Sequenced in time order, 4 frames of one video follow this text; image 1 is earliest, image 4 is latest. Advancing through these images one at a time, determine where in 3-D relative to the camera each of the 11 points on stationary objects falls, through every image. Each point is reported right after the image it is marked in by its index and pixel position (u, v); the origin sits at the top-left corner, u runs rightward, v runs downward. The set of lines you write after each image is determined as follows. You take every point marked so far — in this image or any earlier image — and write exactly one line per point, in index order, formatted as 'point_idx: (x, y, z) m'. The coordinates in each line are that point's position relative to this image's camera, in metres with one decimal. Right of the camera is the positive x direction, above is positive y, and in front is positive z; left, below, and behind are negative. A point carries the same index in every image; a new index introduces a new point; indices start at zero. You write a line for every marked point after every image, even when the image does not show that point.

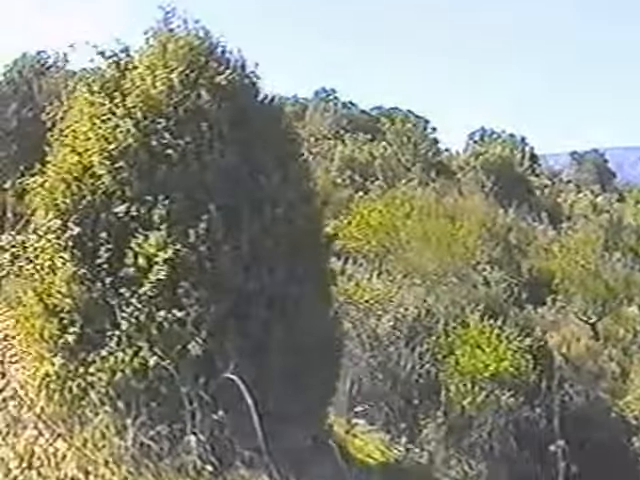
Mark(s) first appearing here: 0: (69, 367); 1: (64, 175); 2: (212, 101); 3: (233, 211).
0: (-2.4, -1.2, +11.8) m
1: (-2.5, +0.6, +12.0) m
2: (-1.0, +1.3, +11.8) m
3: (-0.8, +0.3, +11.7) m
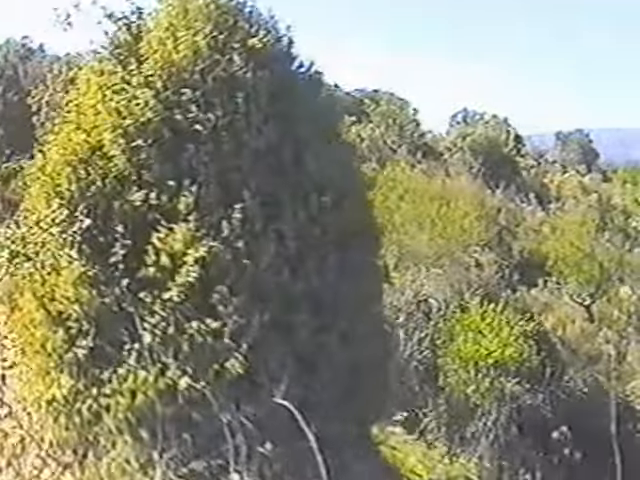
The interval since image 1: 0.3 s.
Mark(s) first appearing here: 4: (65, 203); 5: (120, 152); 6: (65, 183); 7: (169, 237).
0: (-1.9, -1.1, +9.8) m
1: (-2.0, +0.7, +10.0) m
2: (-0.6, +1.4, +9.9) m
3: (-0.3, +0.3, +9.7) m
4: (-2.0, +0.3, +10.0) m
5: (-1.6, +0.7, +9.8) m
6: (-2.0, +0.5, +10.0) m
7: (-1.1, 0.0, +9.5) m
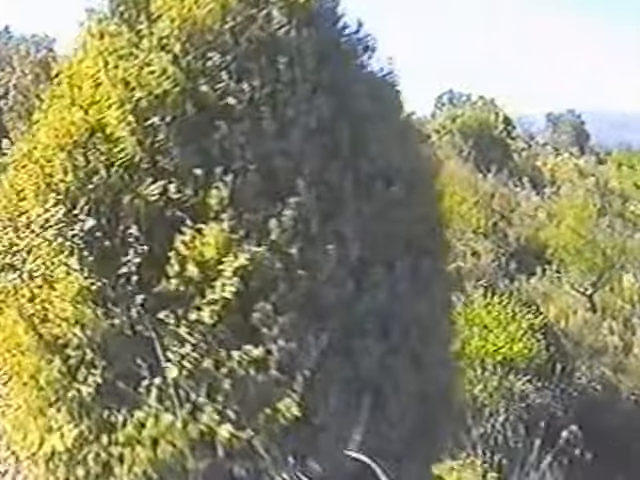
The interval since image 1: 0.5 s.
0: (-1.5, -1.2, +7.8) m
1: (-1.6, +0.6, +7.9) m
2: (-0.2, +1.4, +7.8) m
3: (+0.1, +0.3, +7.7) m
4: (-1.6, +0.3, +7.9) m
5: (-1.2, +0.7, +7.7) m
6: (-1.6, +0.4, +7.9) m
7: (-0.7, 0.0, +7.4) m
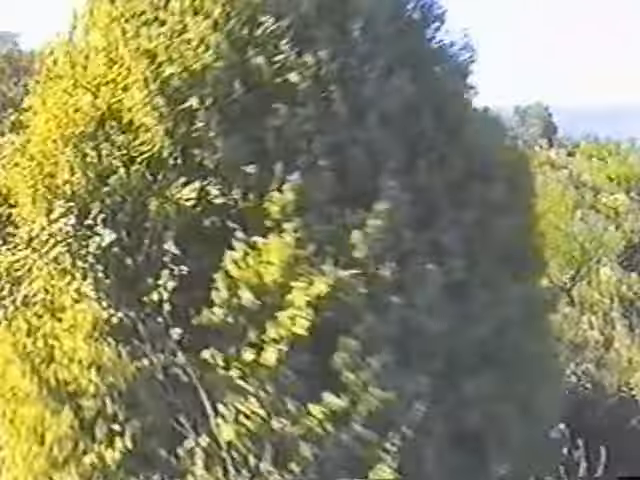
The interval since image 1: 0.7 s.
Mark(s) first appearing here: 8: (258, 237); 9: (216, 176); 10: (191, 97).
0: (-1.1, -1.3, +6.0) m
1: (-1.2, +0.5, +6.2) m
2: (+0.2, +1.3, +6.1) m
3: (+0.5, +0.2, +6.0) m
4: (-1.2, +0.2, +6.1) m
5: (-0.8, +0.6, +5.9) m
6: (-1.2, +0.3, +6.1) m
7: (-0.3, -0.1, +5.7) m
8: (-0.3, 0.0, +5.8) m
9: (-0.5, +0.3, +5.9) m
10: (-0.6, +0.7, +5.9) m
